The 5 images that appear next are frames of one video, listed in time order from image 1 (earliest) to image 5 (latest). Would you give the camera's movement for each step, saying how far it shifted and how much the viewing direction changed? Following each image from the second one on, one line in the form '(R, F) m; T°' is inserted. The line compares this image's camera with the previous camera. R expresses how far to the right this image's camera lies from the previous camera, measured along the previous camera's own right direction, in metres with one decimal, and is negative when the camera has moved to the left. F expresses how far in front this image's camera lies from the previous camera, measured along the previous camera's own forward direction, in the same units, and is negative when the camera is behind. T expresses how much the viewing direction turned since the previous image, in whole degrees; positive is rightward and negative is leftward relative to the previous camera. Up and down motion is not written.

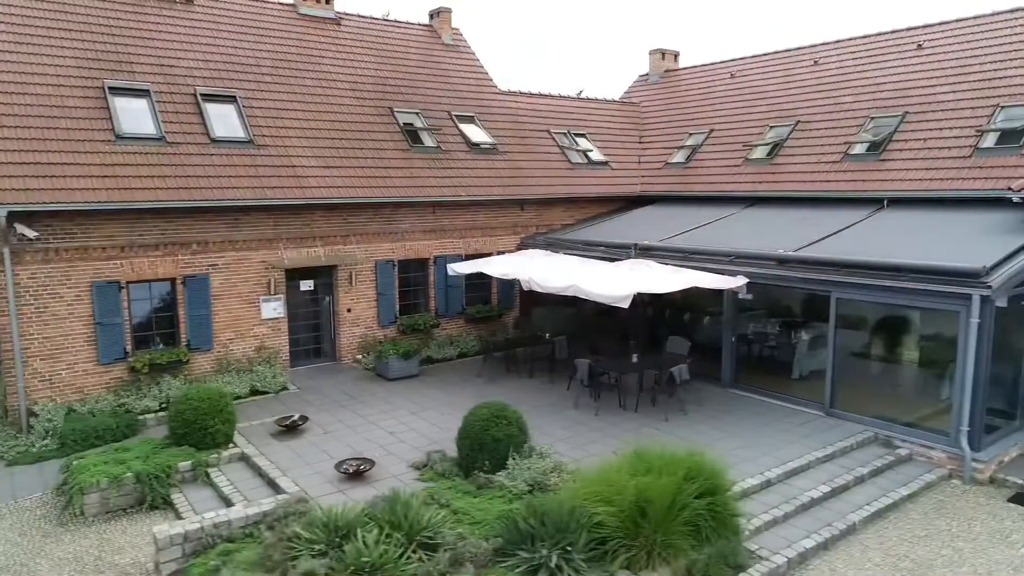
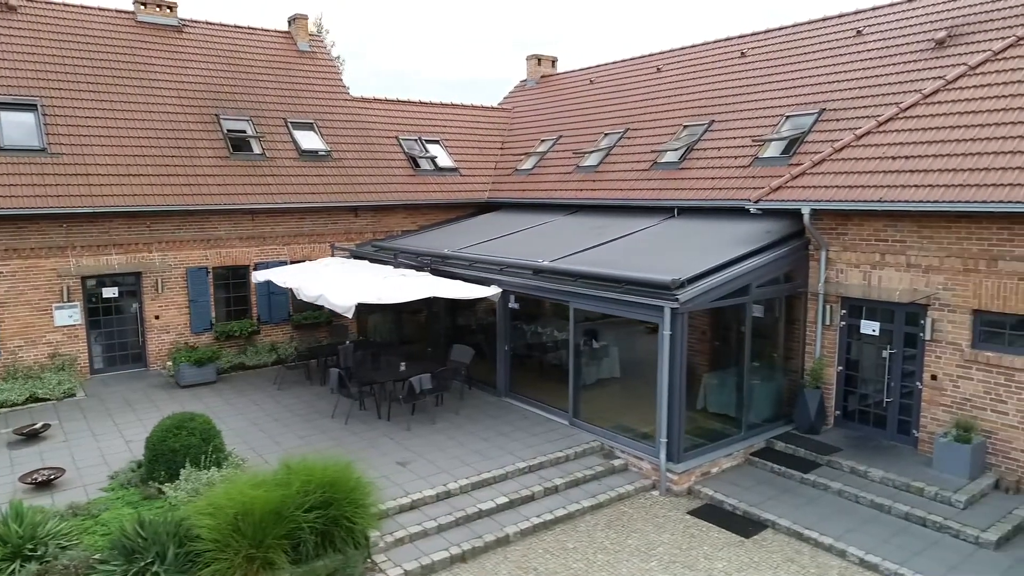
(+4.3, -0.1) m; 0°
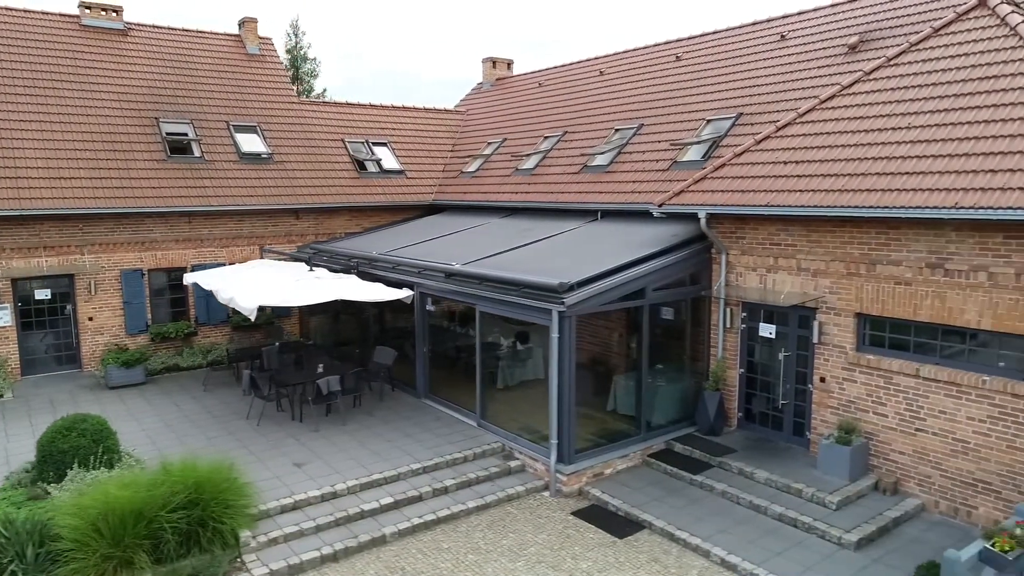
(+1.6, -0.1) m; 0°
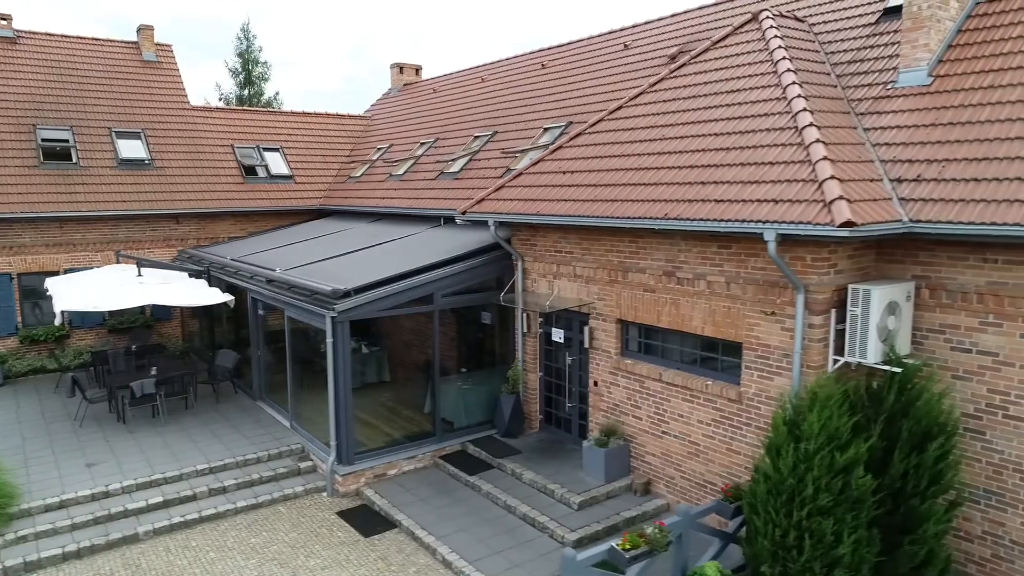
(+3.3, -0.3) m; 0°
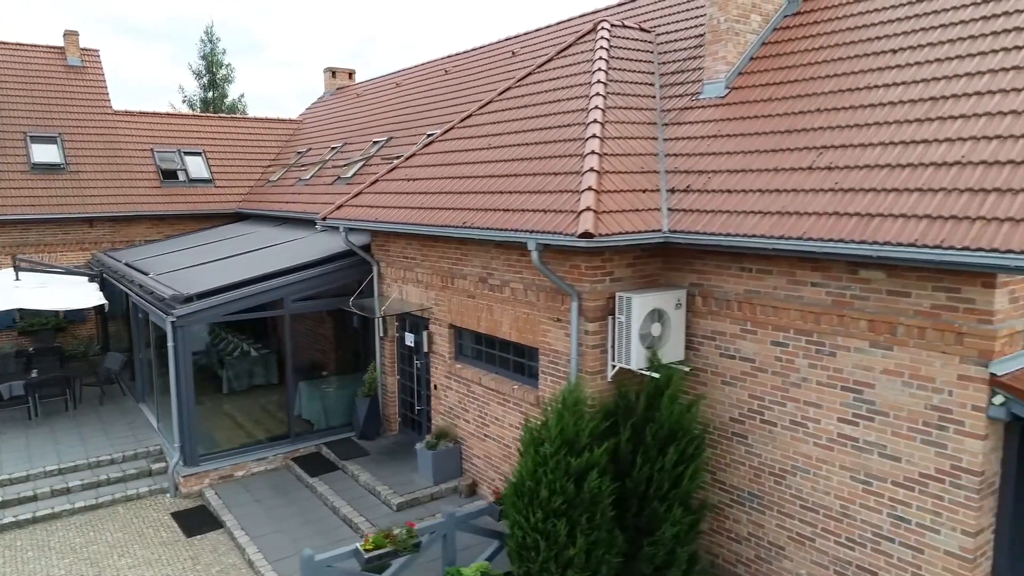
(+2.4, -0.2) m; 0°
